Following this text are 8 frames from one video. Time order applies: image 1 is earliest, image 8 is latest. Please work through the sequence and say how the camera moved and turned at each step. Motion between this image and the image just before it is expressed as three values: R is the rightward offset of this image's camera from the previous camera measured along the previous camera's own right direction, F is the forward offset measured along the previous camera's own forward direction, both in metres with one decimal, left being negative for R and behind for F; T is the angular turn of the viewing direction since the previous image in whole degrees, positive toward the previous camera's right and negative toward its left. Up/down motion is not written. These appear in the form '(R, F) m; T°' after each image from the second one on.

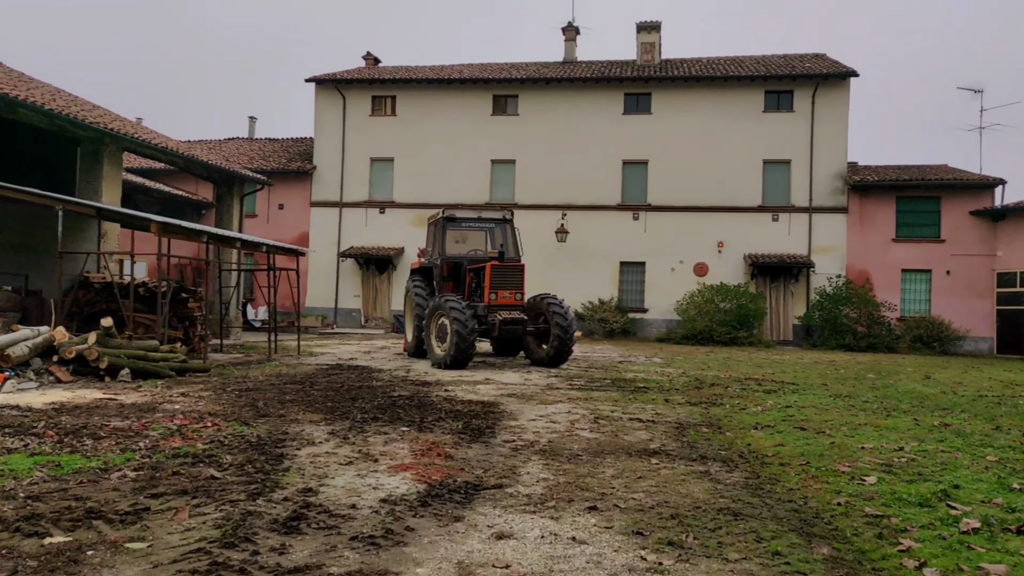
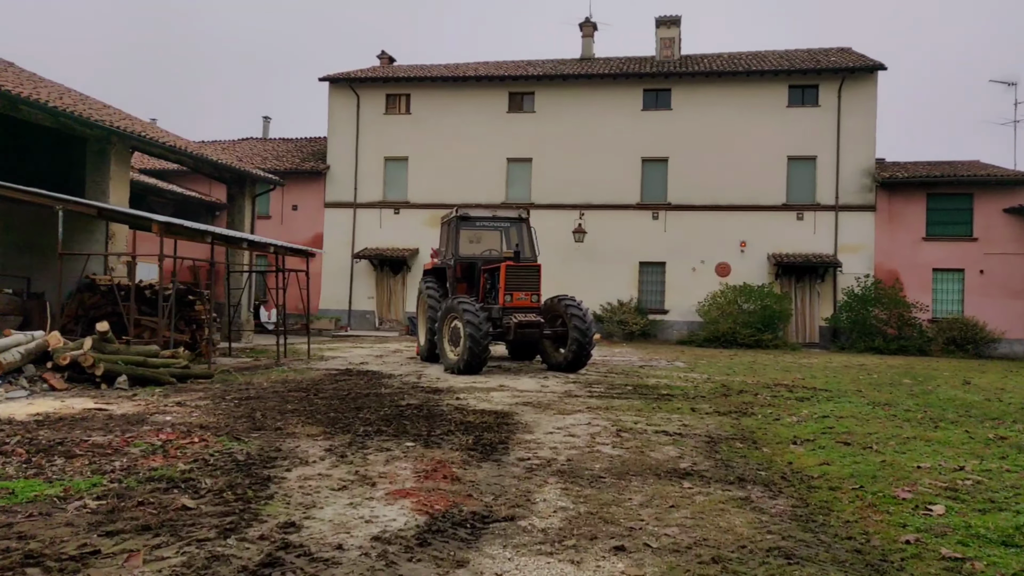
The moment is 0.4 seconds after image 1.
(0.0, +0.4) m; -1°
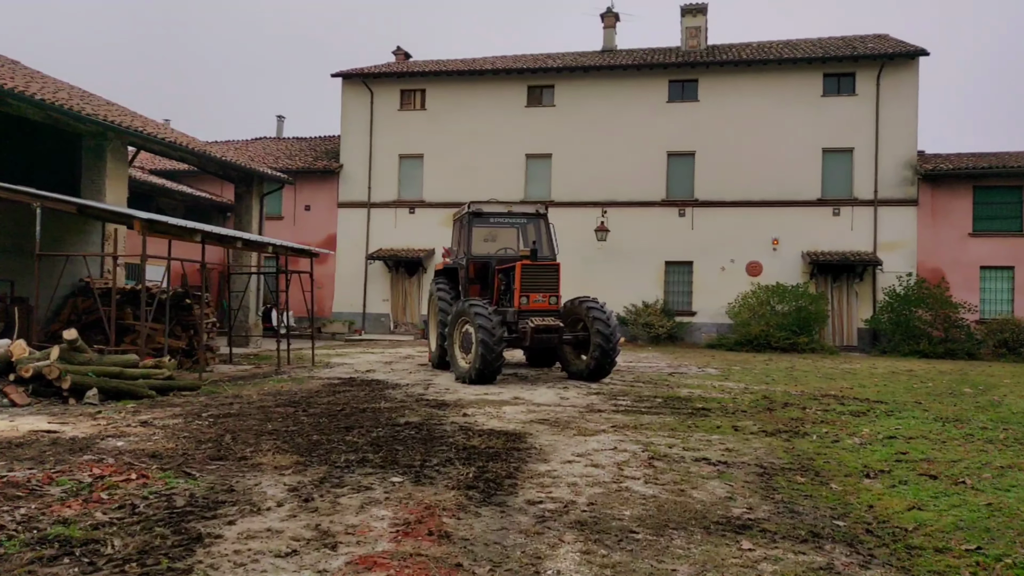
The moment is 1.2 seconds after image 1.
(+0.1, +0.8) m; -2°
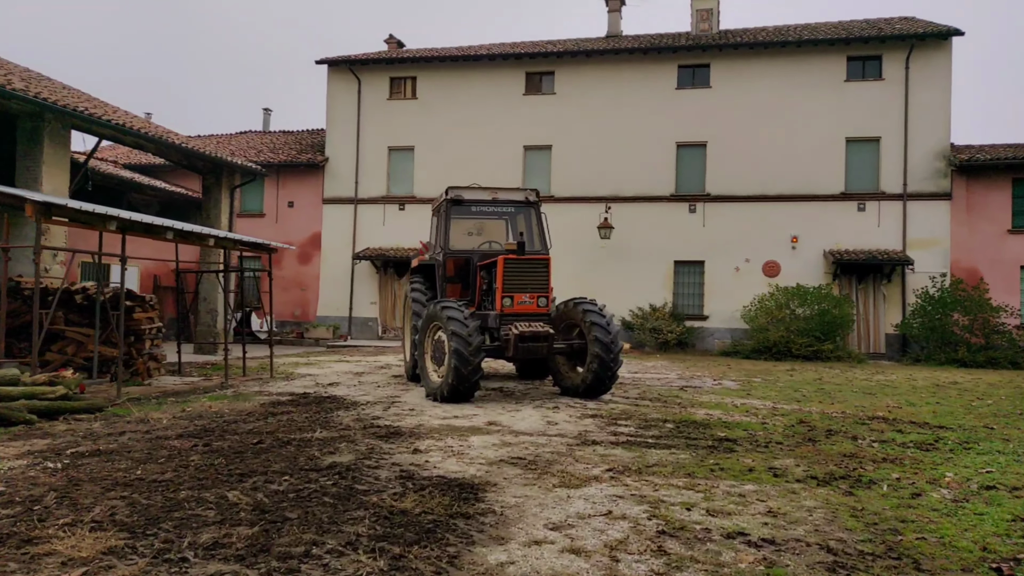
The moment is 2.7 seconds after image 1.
(+0.2, +1.4) m; -1°
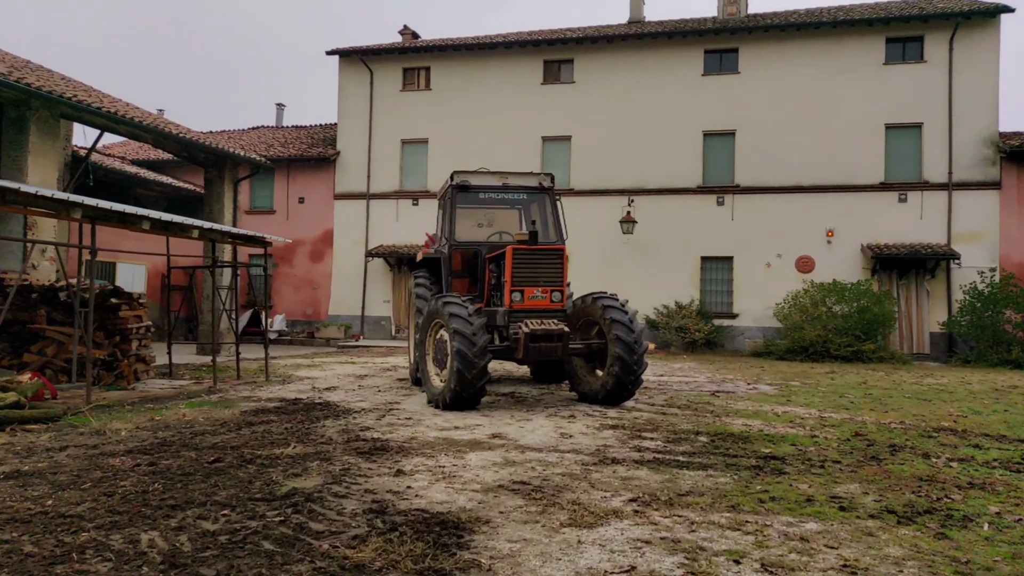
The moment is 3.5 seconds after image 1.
(+0.1, +0.8) m; -2°
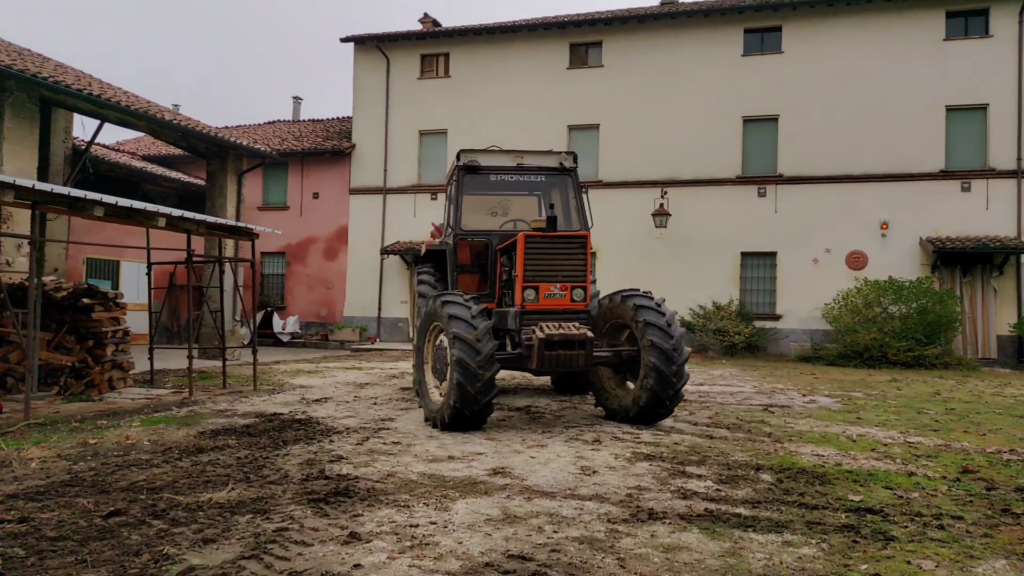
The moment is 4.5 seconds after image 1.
(+0.1, +1.0) m; -2°
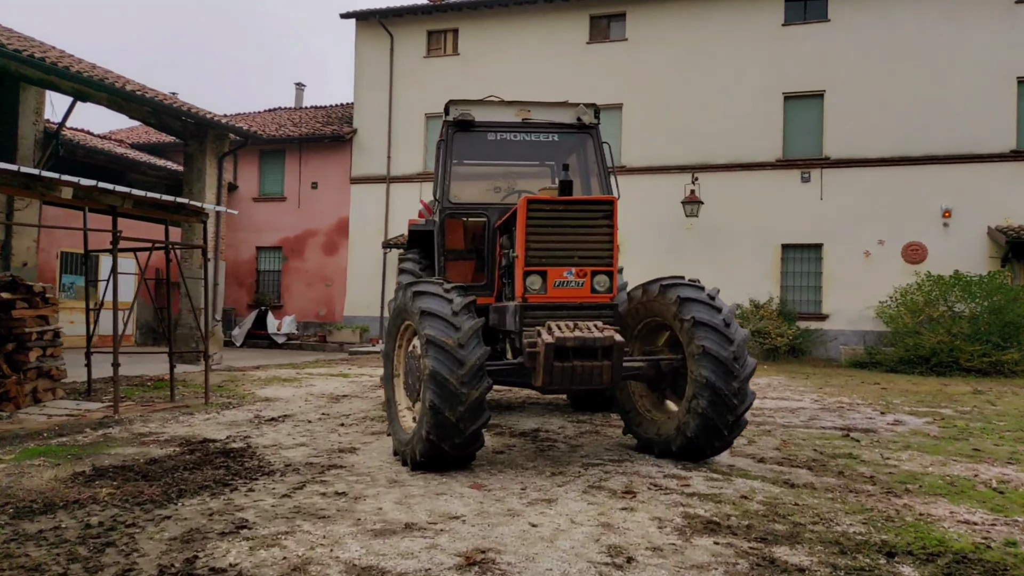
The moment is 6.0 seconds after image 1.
(+0.1, +1.4) m; -2°
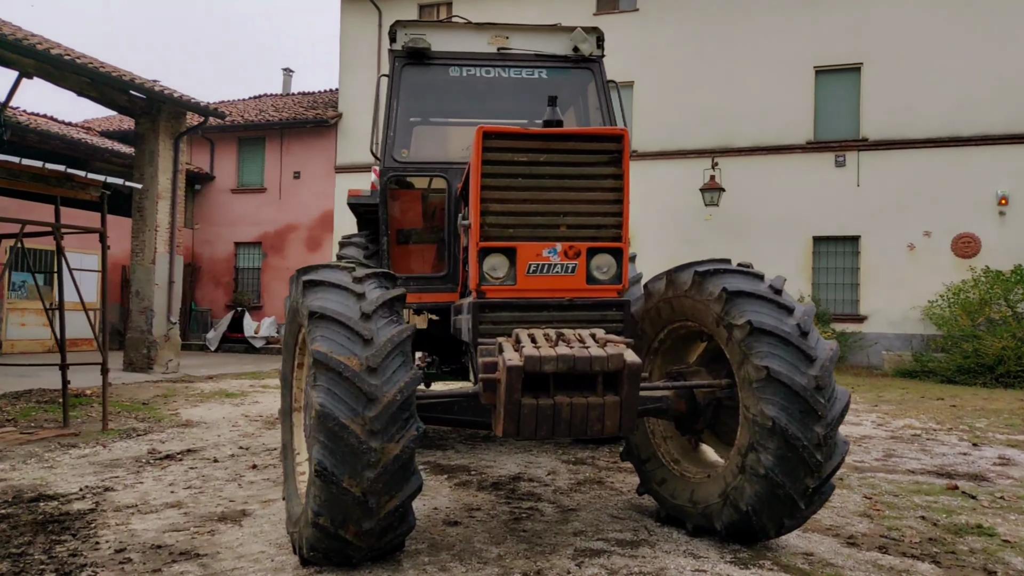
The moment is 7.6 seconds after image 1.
(+0.2, +1.4) m; -1°
